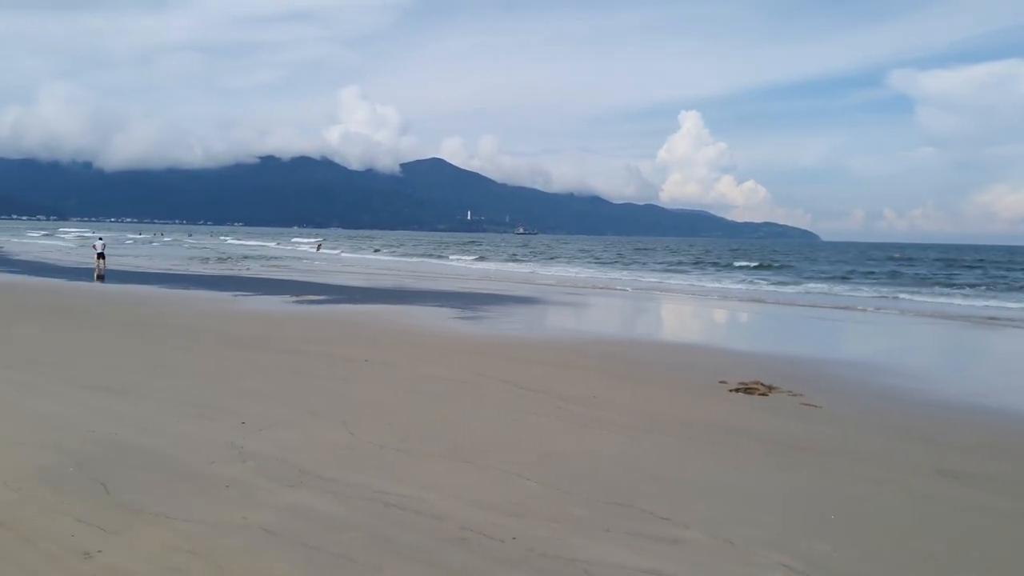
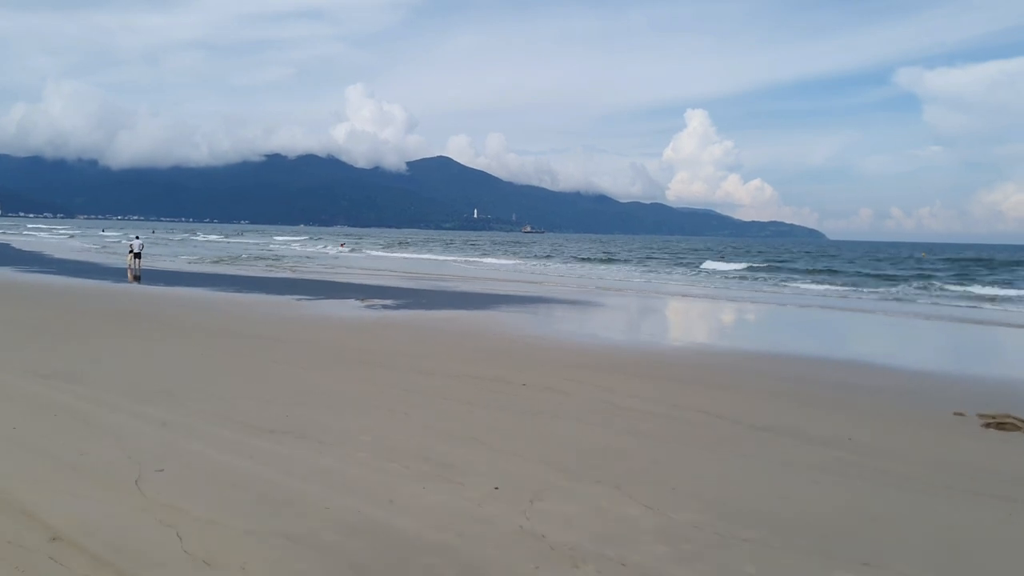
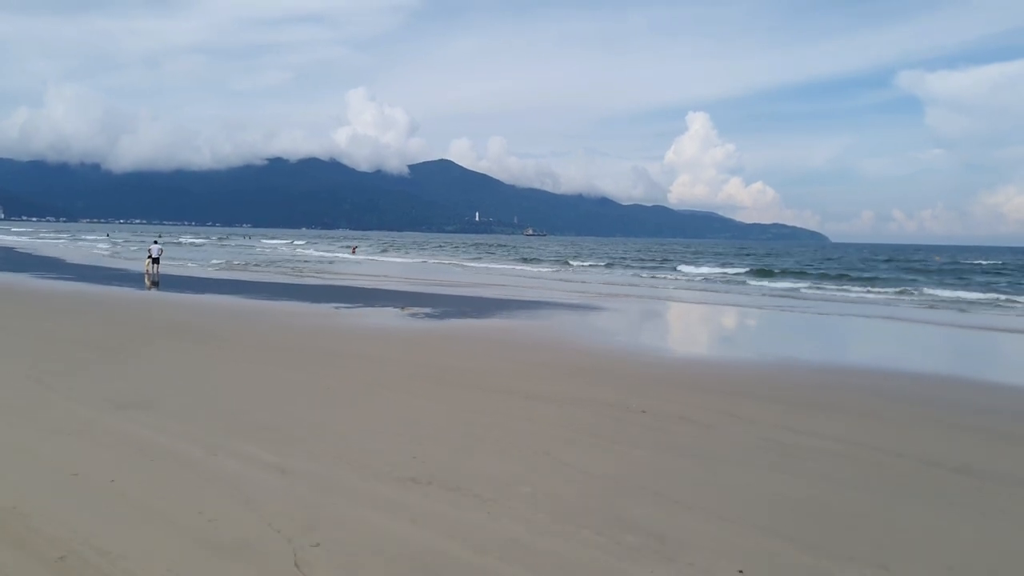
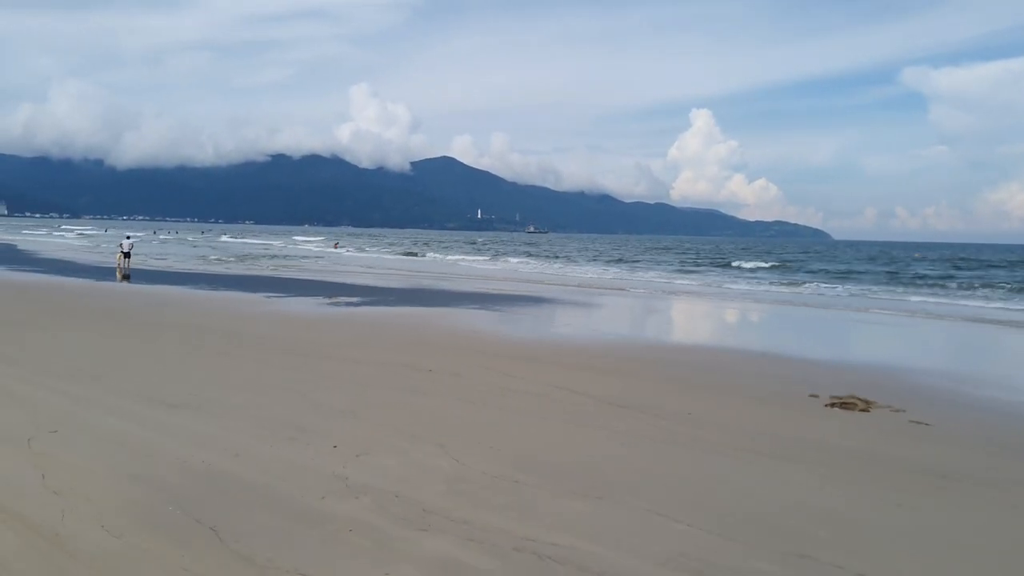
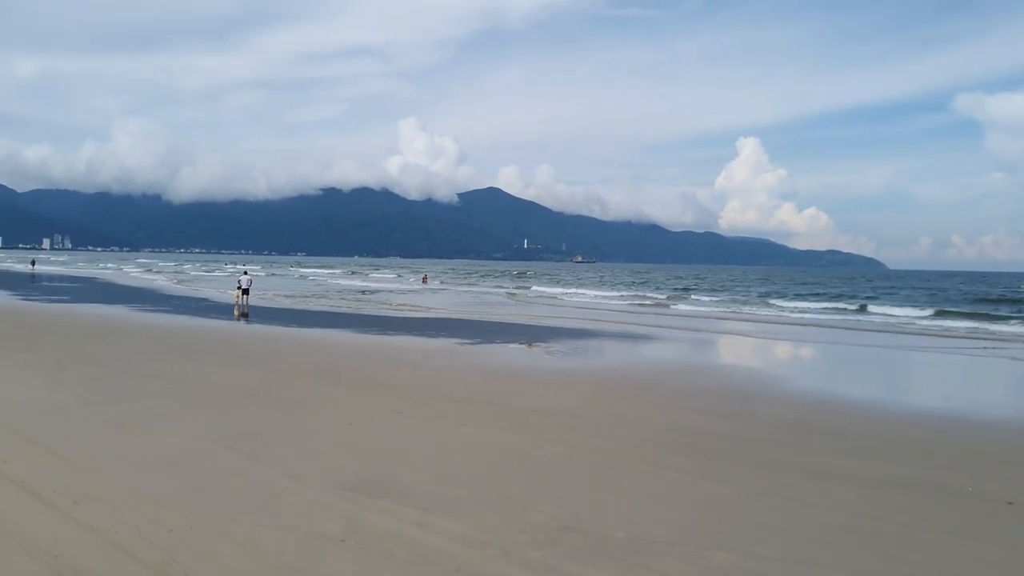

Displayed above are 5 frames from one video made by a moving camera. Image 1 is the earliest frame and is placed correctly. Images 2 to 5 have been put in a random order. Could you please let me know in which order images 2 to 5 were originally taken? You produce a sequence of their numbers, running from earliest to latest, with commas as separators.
4, 2, 3, 5
